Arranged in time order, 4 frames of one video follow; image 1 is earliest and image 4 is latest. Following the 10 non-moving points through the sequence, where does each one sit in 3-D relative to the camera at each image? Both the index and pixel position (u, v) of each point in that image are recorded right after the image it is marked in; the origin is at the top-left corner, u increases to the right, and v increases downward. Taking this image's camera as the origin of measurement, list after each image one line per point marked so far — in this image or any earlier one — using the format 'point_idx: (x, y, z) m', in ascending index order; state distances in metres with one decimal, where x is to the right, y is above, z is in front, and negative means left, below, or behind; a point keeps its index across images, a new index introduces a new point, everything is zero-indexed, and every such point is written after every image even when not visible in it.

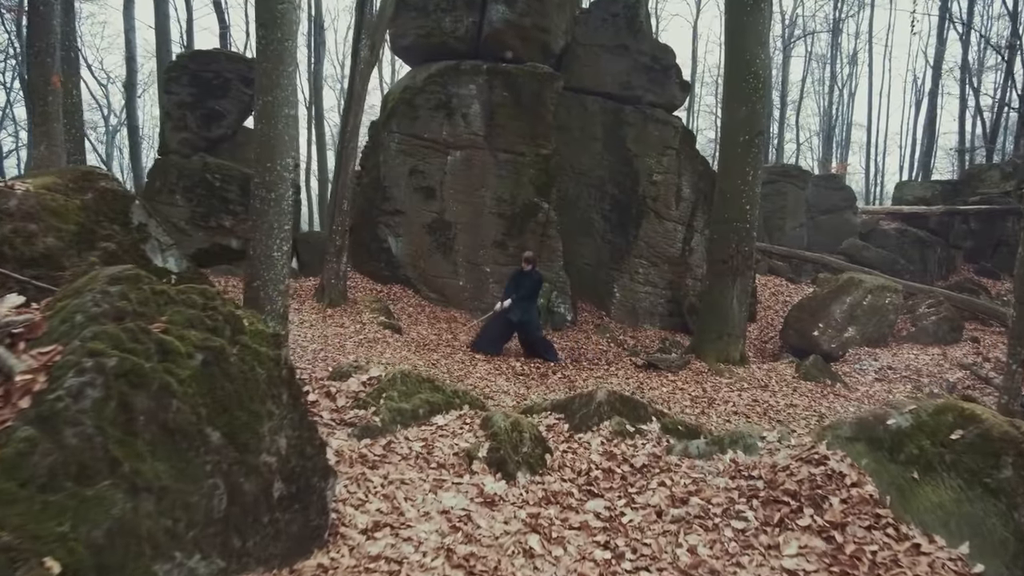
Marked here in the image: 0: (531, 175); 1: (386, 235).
0: (+0.4, +2.7, +15.5) m
1: (-3.0, +1.3, +15.8) m
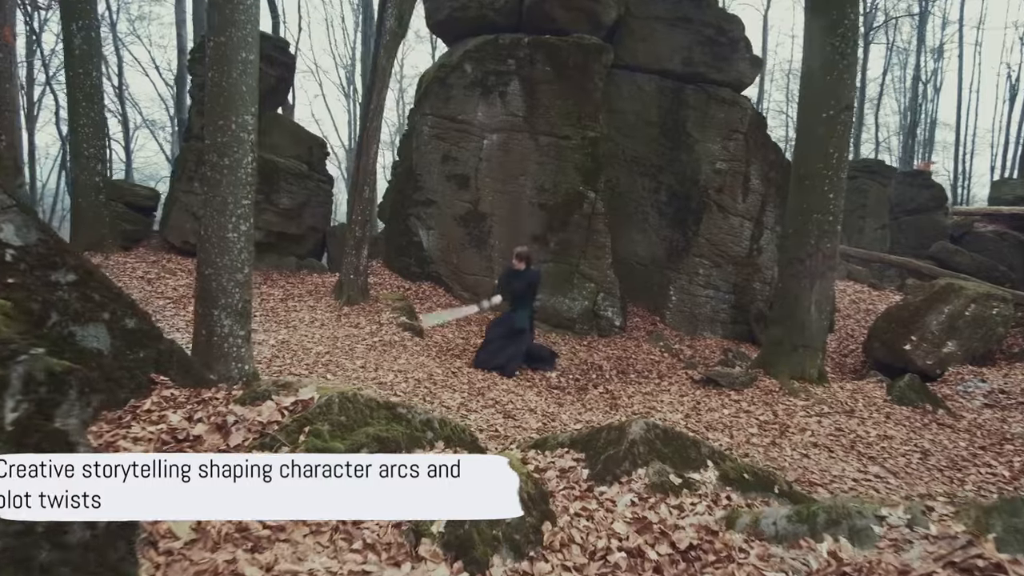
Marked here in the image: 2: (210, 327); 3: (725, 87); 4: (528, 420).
0: (+1.3, +2.6, +13.8) m
1: (-2.1, +1.3, +14.4) m
2: (-2.7, -0.3, +5.9) m
3: (+4.8, +4.5, +15.0) m
4: (+0.2, -1.6, +8.0) m
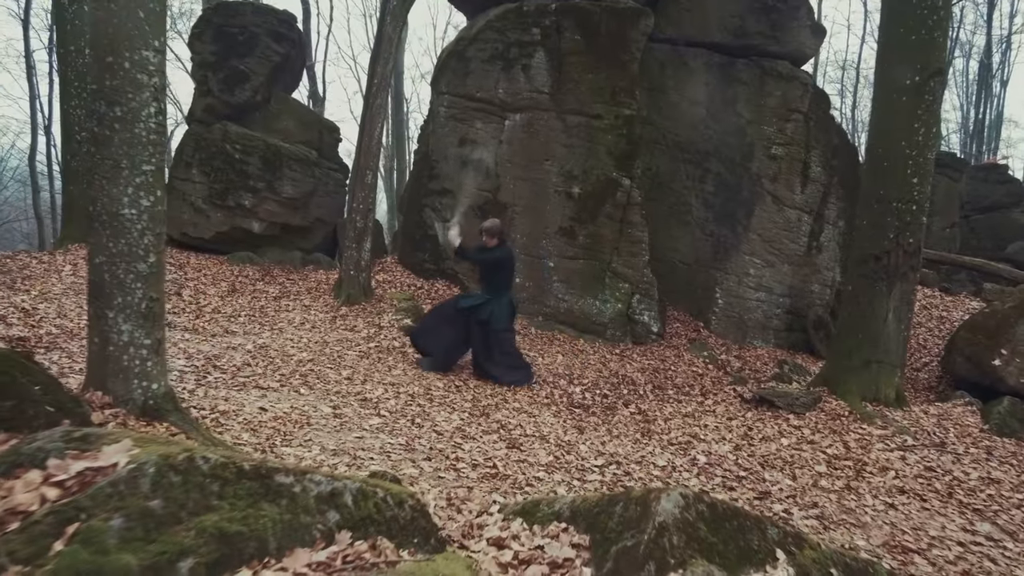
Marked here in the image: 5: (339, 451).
0: (+1.8, +2.6, +12.1) m
1: (-1.6, +1.3, +12.9) m
2: (-2.7, -0.3, +4.5) m
3: (+5.3, +4.5, +13.1) m
4: (+0.2, -1.6, +6.4) m
5: (-1.5, -1.4, +5.7) m
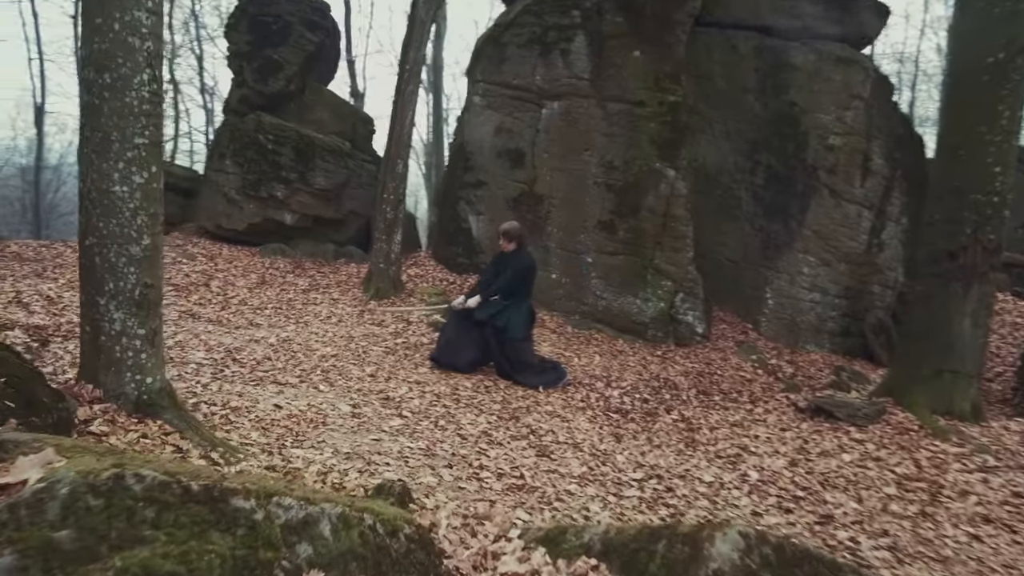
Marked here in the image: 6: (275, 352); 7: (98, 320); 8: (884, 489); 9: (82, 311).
0: (+2.4, +2.7, +11.4) m
1: (-0.9, +1.4, +12.4) m
2: (-2.6, -0.2, +4.1) m
3: (+6.1, +4.5, +12.2) m
4: (+0.5, -1.5, +5.8) m
5: (-1.3, -1.3, +5.3) m
6: (-2.9, -0.8, +8.0) m
7: (-2.6, -0.2, +4.1) m
8: (+3.5, -1.9, +6.3) m
9: (-2.7, -0.1, +4.1) m
